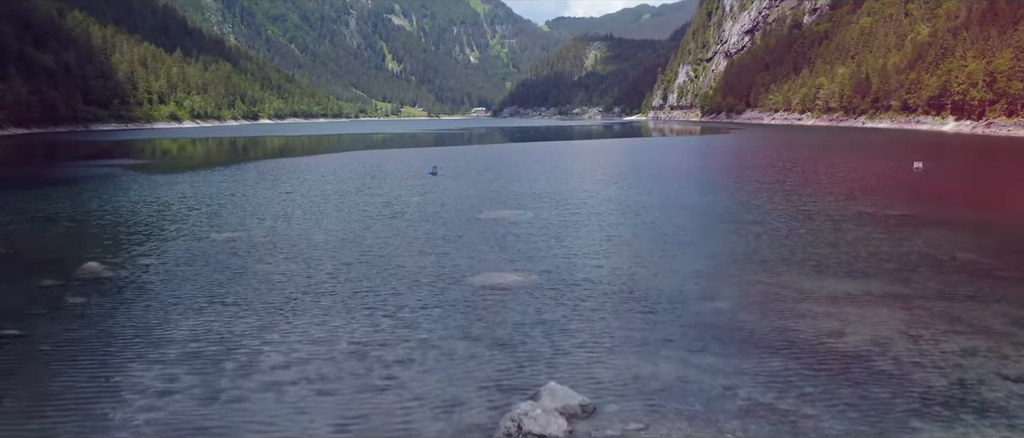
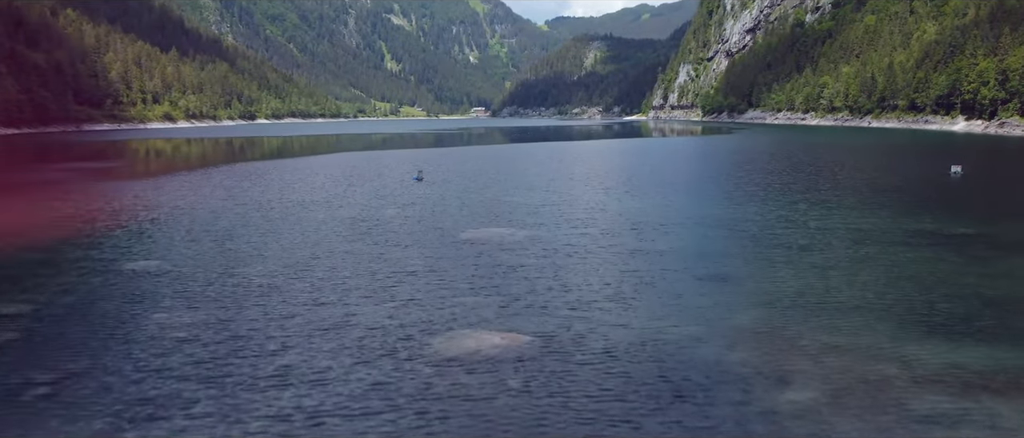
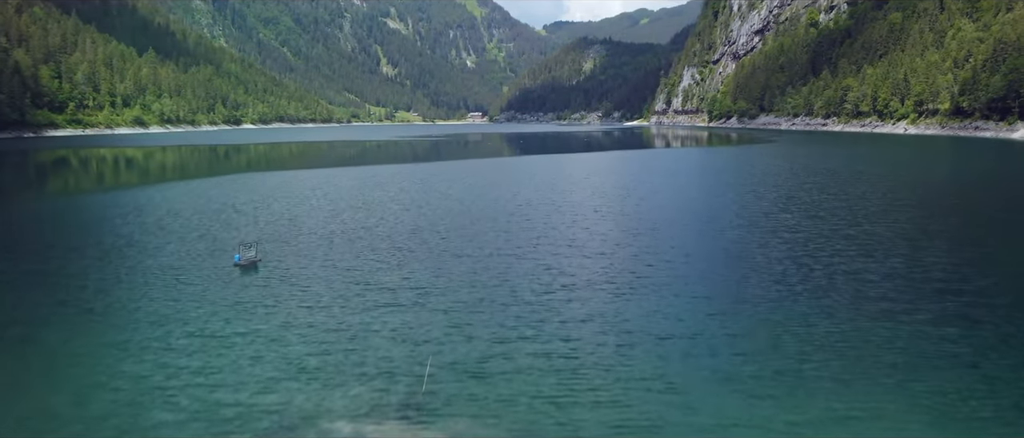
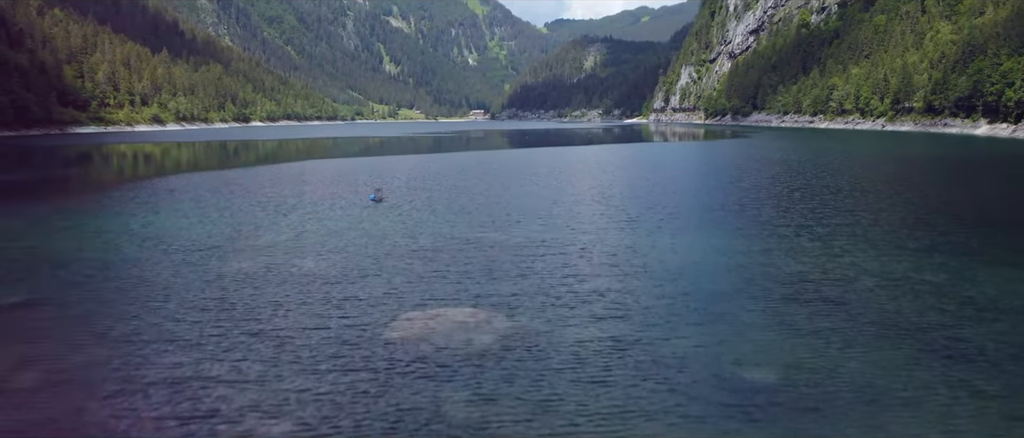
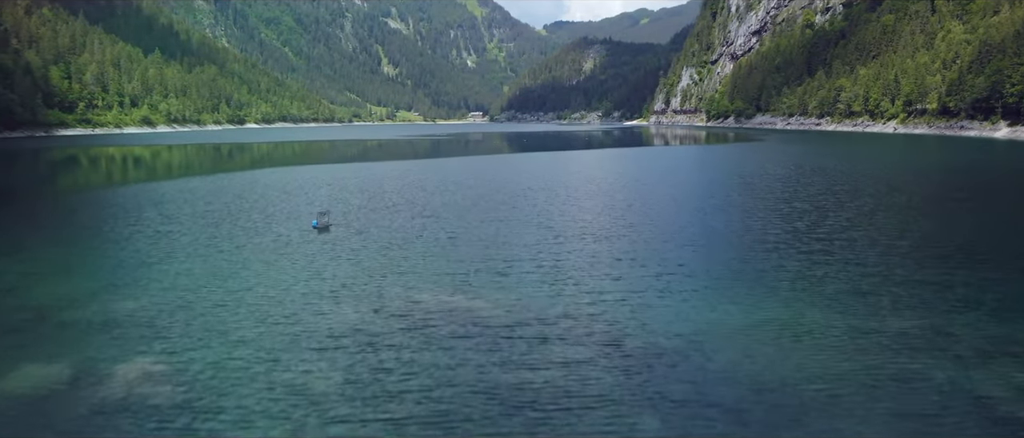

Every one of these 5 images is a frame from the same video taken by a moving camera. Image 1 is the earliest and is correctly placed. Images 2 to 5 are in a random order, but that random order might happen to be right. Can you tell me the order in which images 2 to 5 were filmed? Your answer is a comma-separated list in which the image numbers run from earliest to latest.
2, 4, 5, 3
